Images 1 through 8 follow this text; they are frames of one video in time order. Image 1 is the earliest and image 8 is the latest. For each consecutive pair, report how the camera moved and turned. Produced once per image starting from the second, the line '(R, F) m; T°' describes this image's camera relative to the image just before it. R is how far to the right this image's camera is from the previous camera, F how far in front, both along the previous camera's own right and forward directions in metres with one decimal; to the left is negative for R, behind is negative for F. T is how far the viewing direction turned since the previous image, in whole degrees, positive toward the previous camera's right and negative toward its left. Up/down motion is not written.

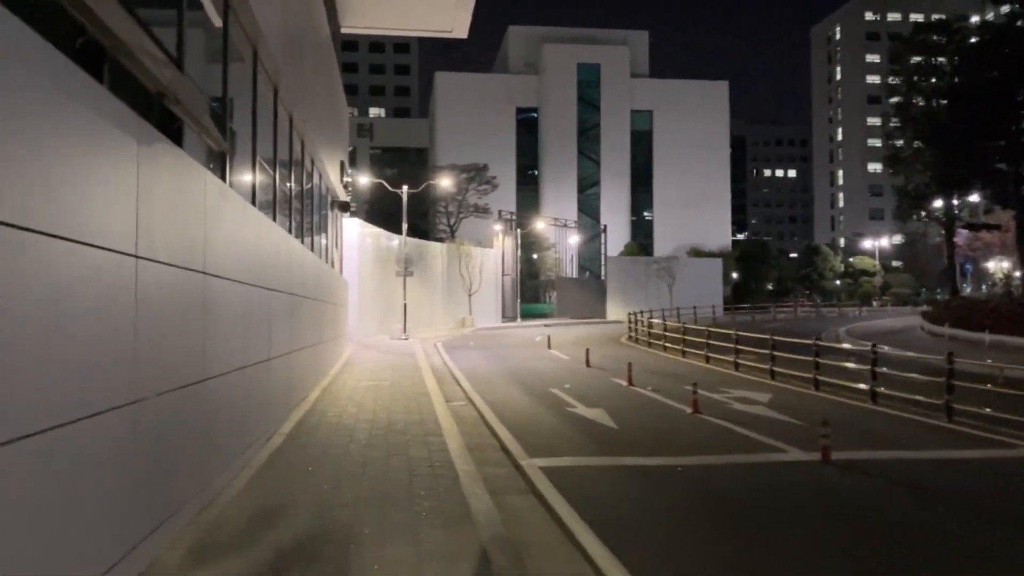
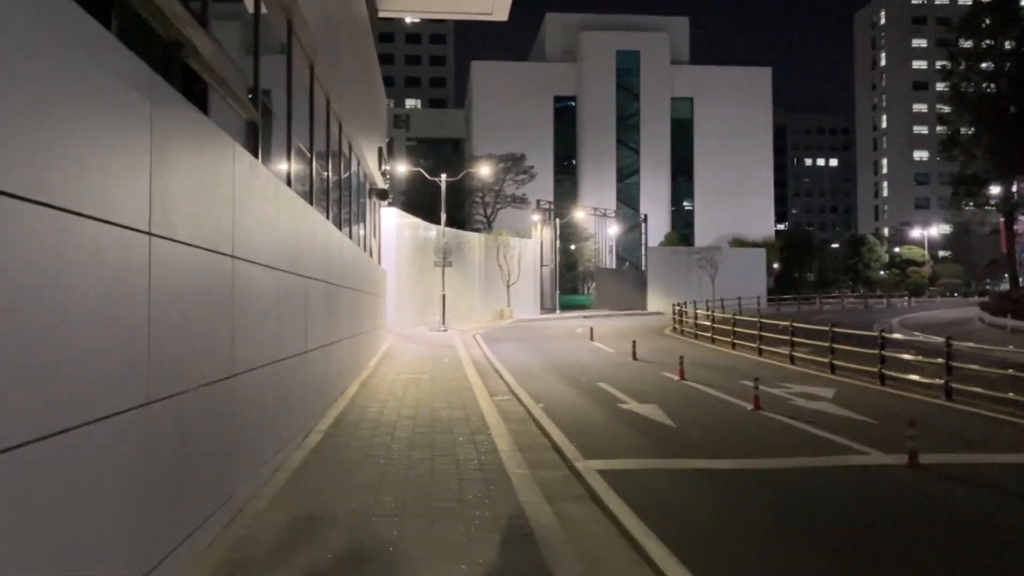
(-0.2, +0.8) m; -3°
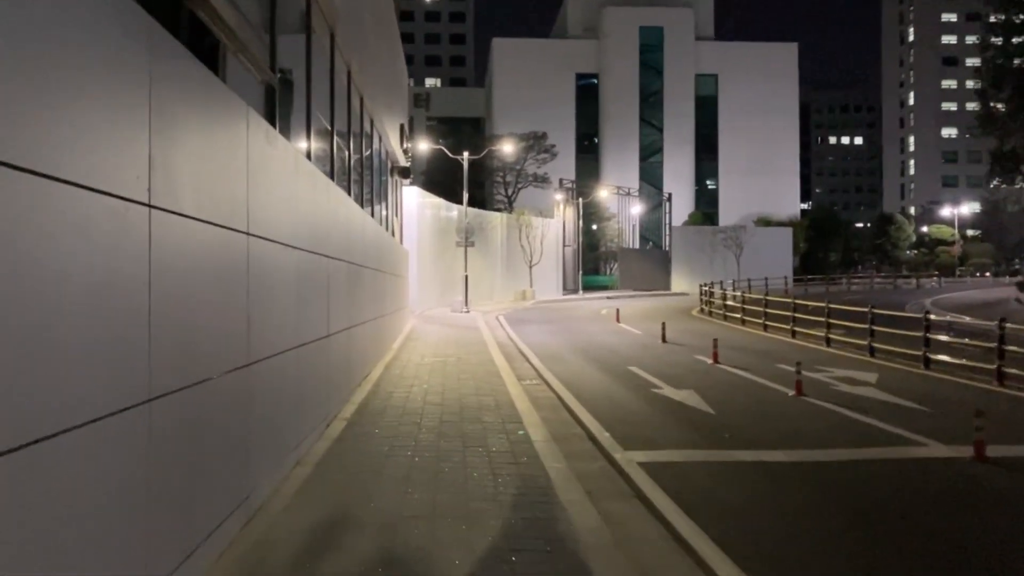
(-0.2, +0.6) m; -1°
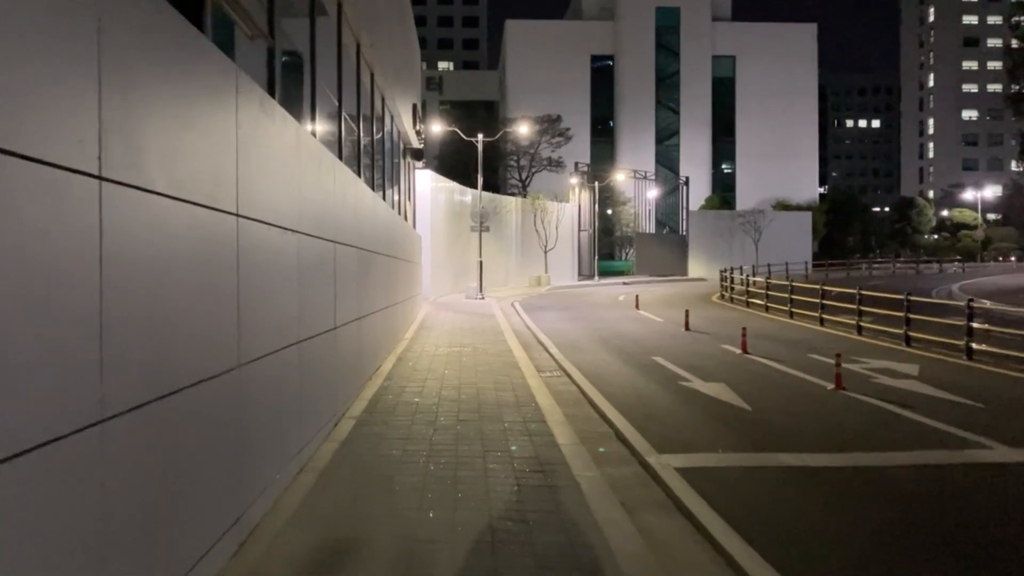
(-0.1, +0.8) m; -1°
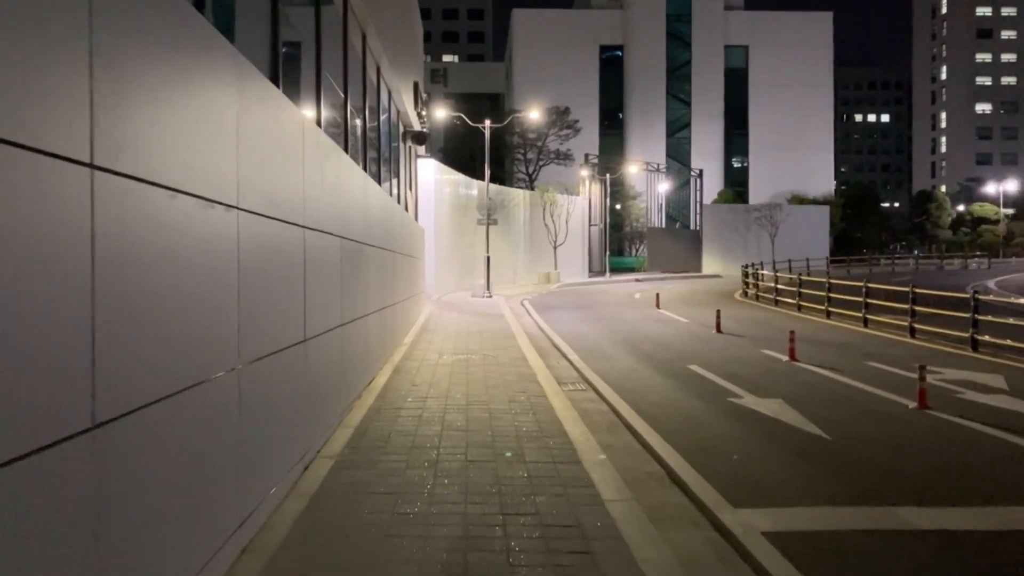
(-0.2, +2.0) m; 0°
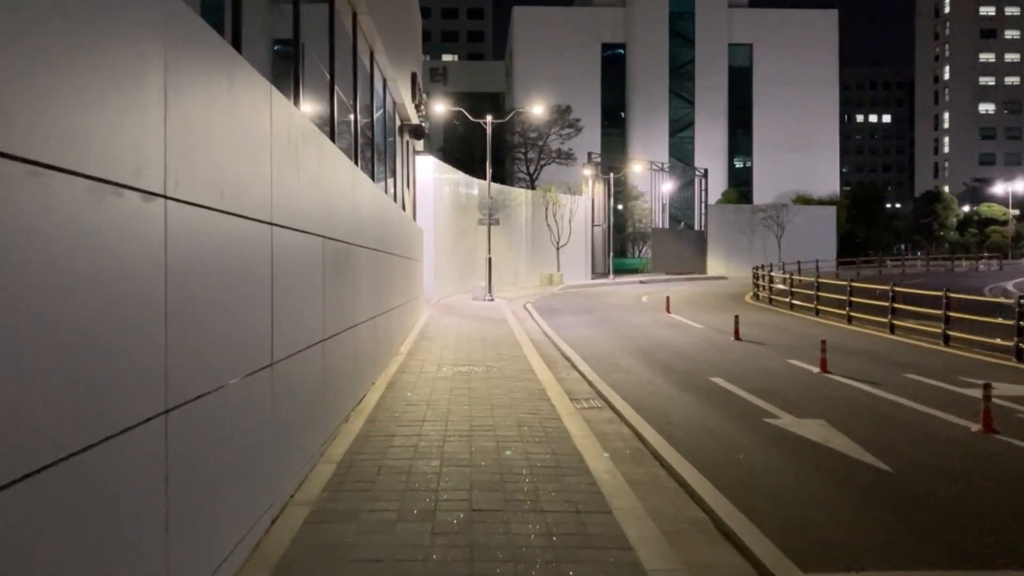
(-0.1, +1.2) m; 0°
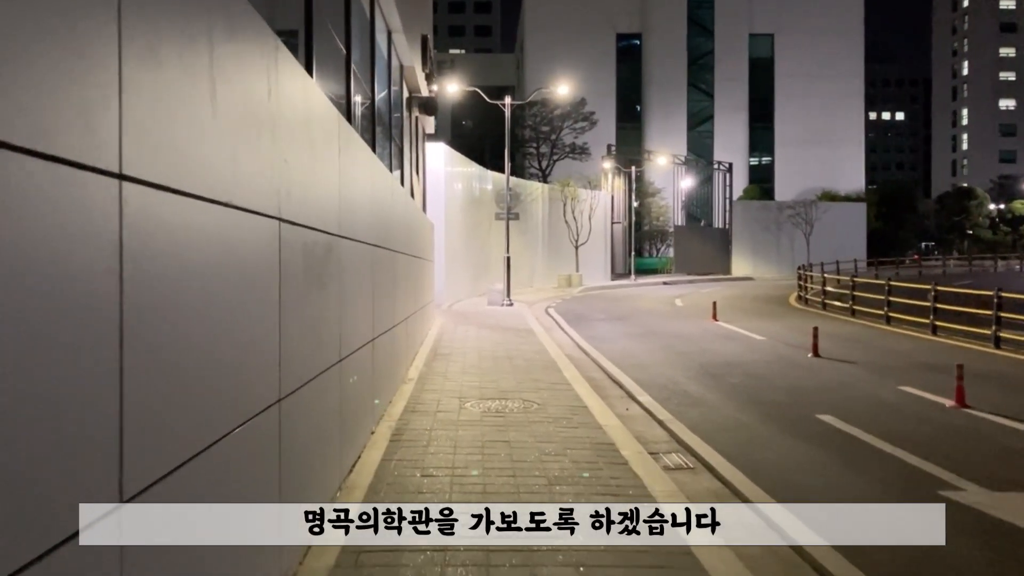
(-0.5, +3.0) m; 0°
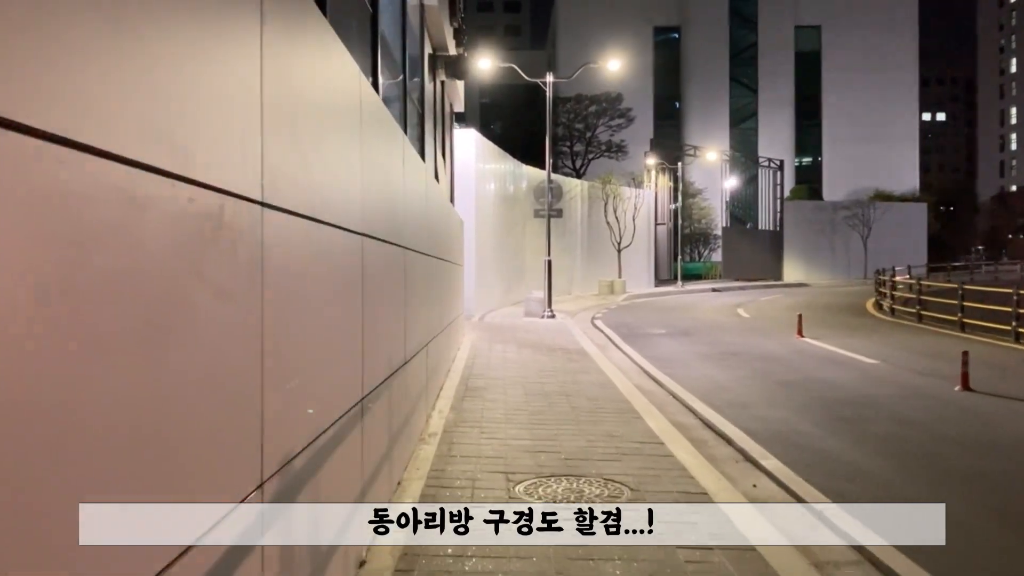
(-0.4, +3.2) m; -2°
